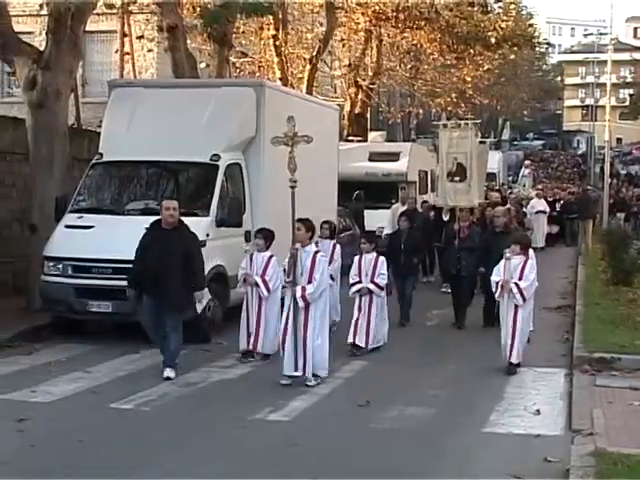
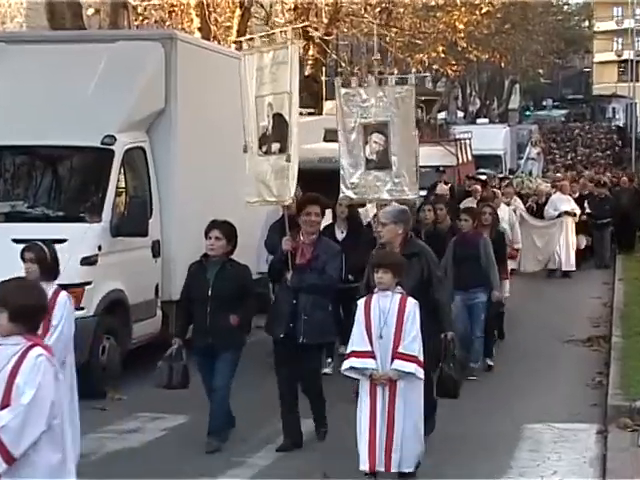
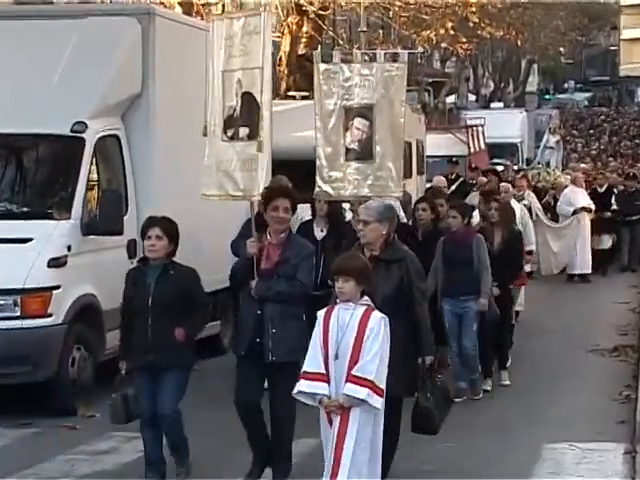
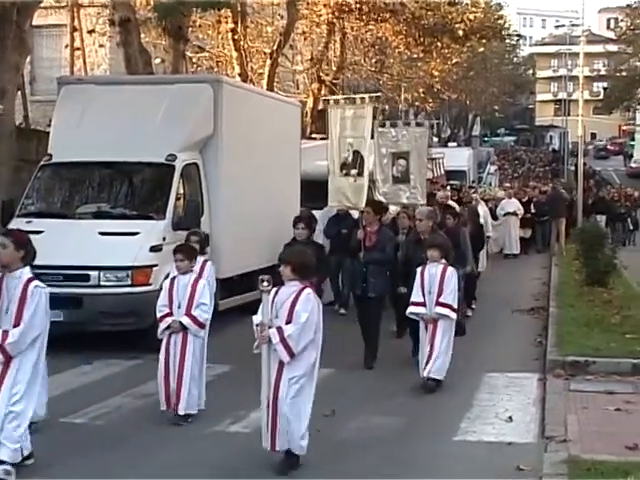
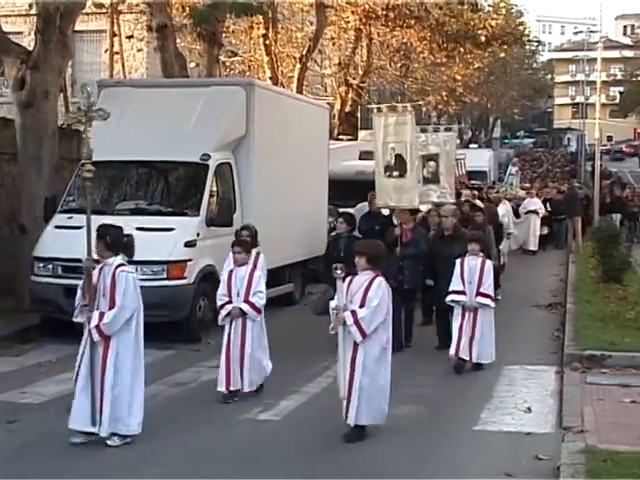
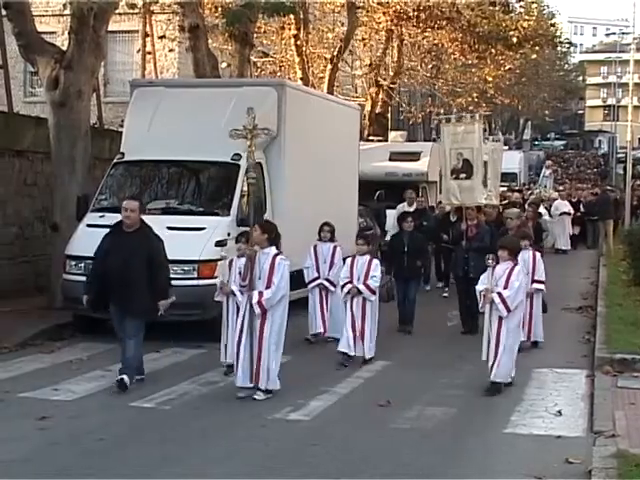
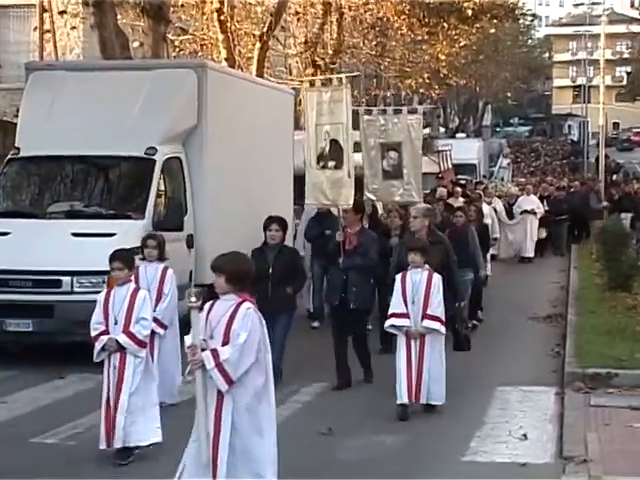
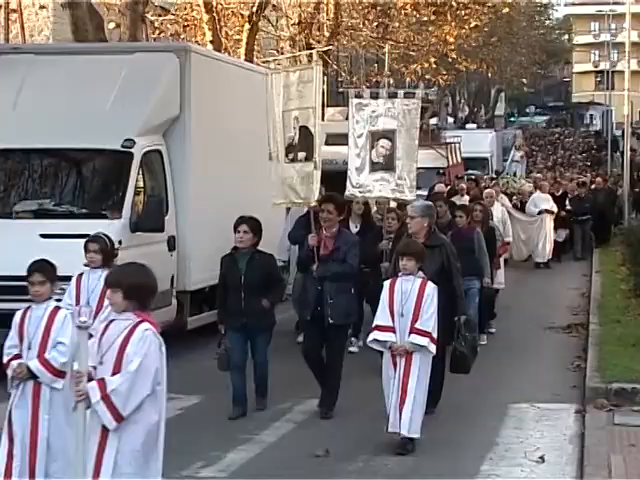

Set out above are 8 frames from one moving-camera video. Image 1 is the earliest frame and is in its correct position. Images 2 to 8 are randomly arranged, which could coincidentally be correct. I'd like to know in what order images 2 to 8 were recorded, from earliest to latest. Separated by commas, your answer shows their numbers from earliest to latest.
6, 5, 4, 7, 8, 2, 3
